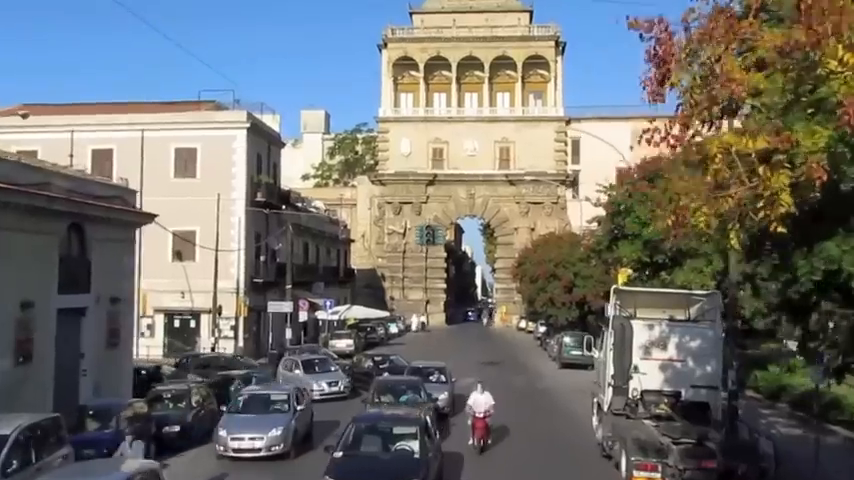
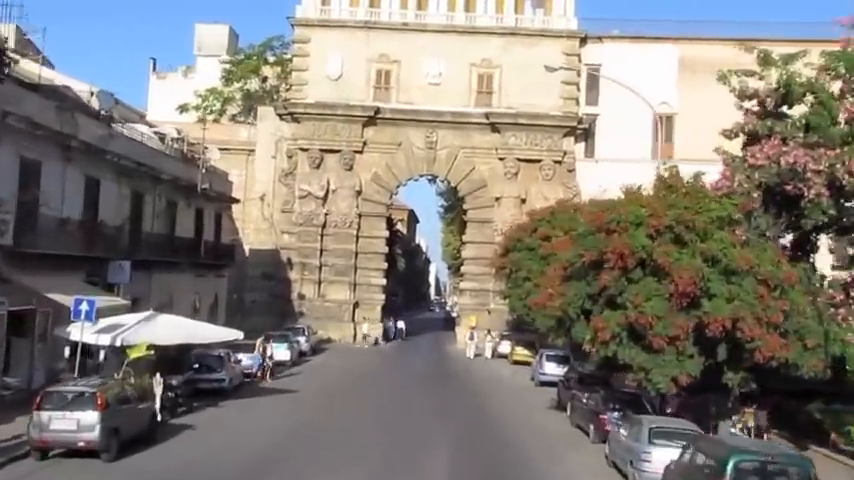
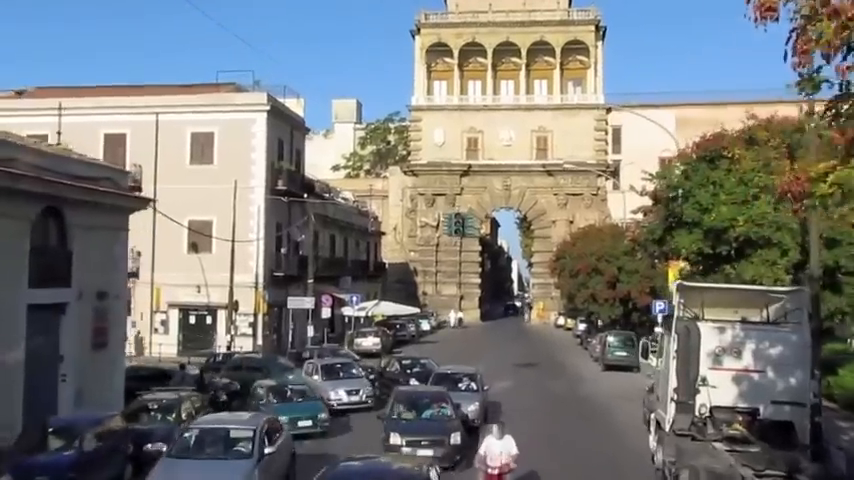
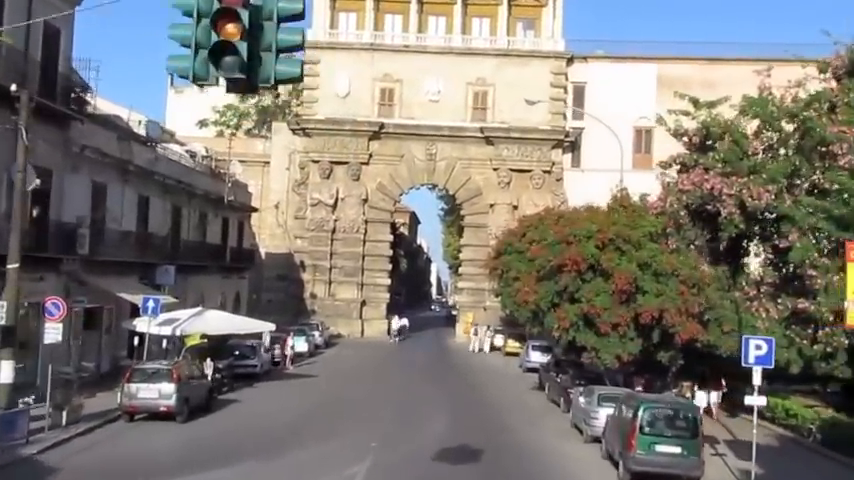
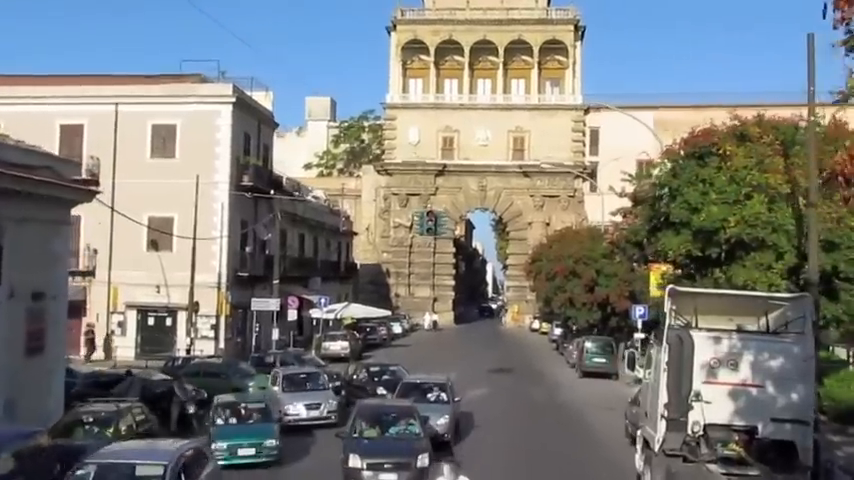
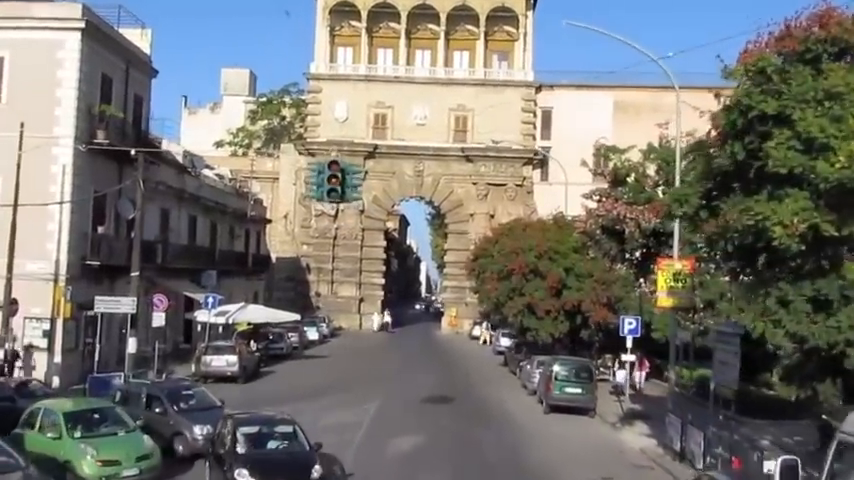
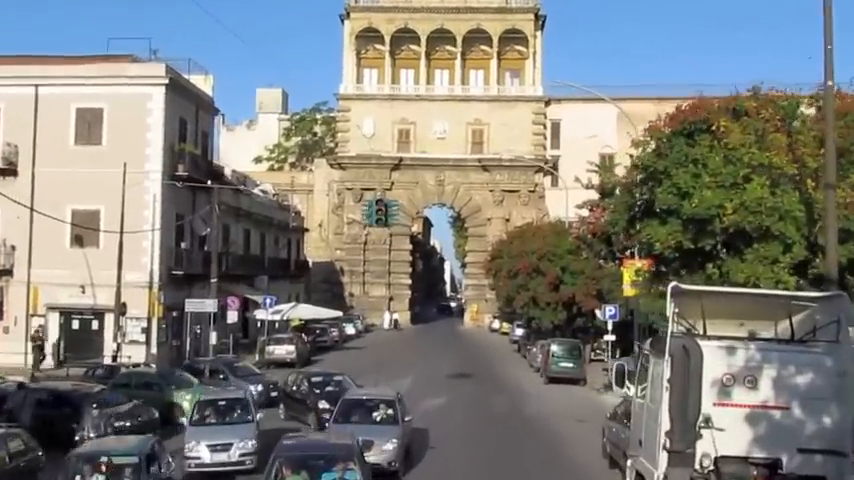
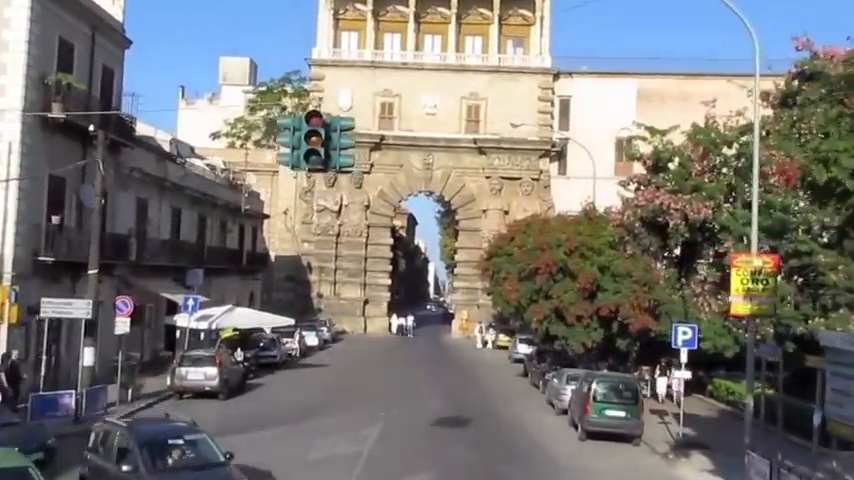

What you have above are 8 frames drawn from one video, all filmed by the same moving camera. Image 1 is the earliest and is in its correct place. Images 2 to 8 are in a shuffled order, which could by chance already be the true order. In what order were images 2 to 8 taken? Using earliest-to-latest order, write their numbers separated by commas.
3, 5, 7, 6, 8, 4, 2
